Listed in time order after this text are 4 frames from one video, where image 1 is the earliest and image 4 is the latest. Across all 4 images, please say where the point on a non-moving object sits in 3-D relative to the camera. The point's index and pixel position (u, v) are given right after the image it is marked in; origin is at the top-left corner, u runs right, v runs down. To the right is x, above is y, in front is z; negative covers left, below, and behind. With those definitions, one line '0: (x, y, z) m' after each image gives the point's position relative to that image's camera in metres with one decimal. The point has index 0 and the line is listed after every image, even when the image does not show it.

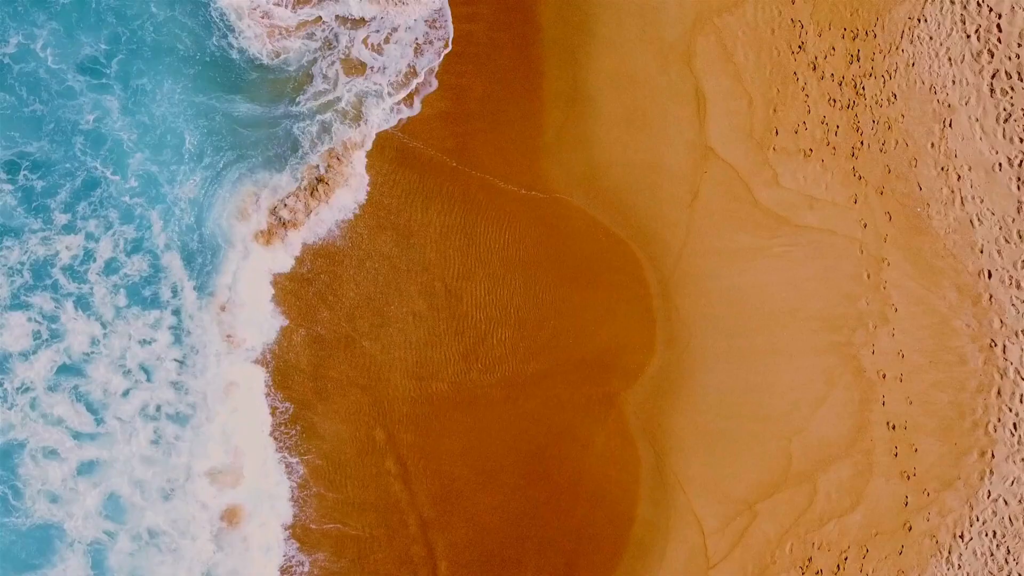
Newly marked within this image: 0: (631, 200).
0: (+2.5, +1.8, +12.9) m
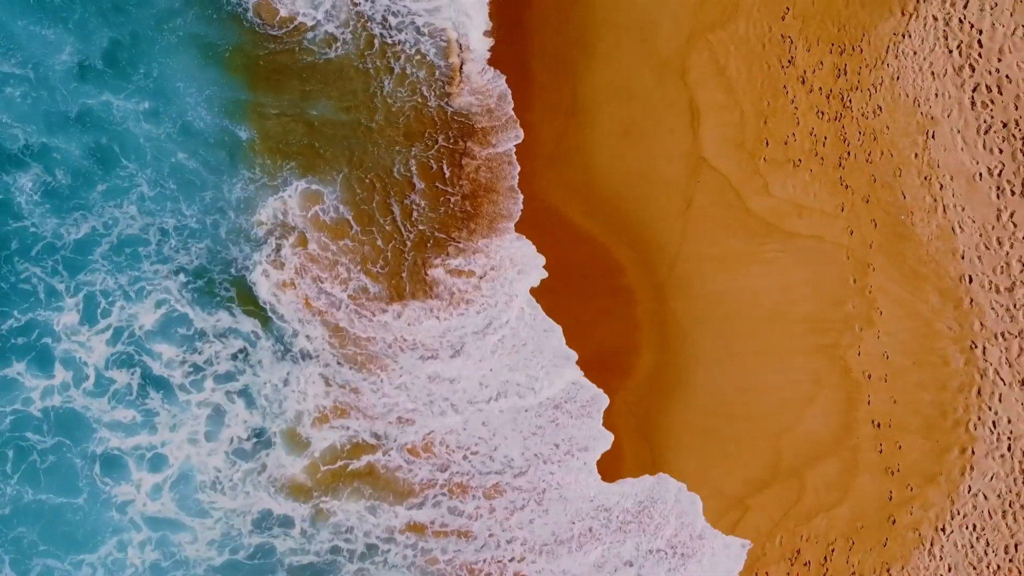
0: (+2.6, +1.7, +13.5) m
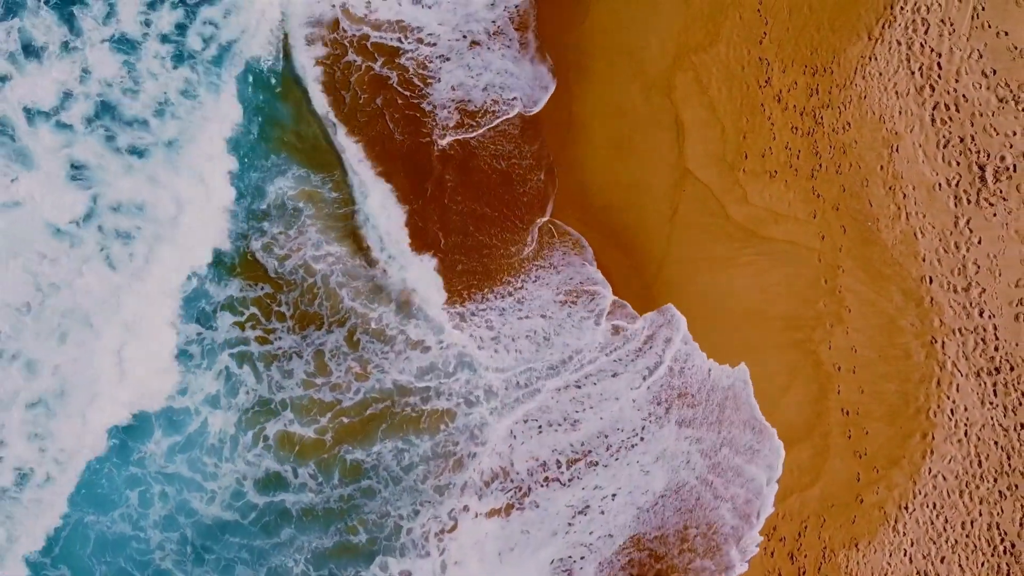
0: (+2.6, +1.7, +14.8) m
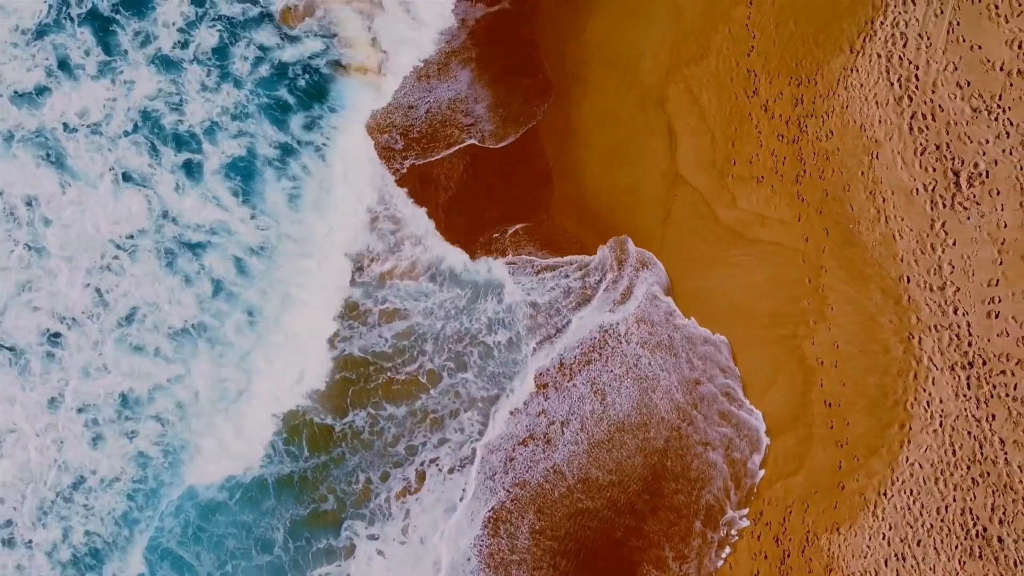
0: (+2.6, +1.7, +15.6) m
